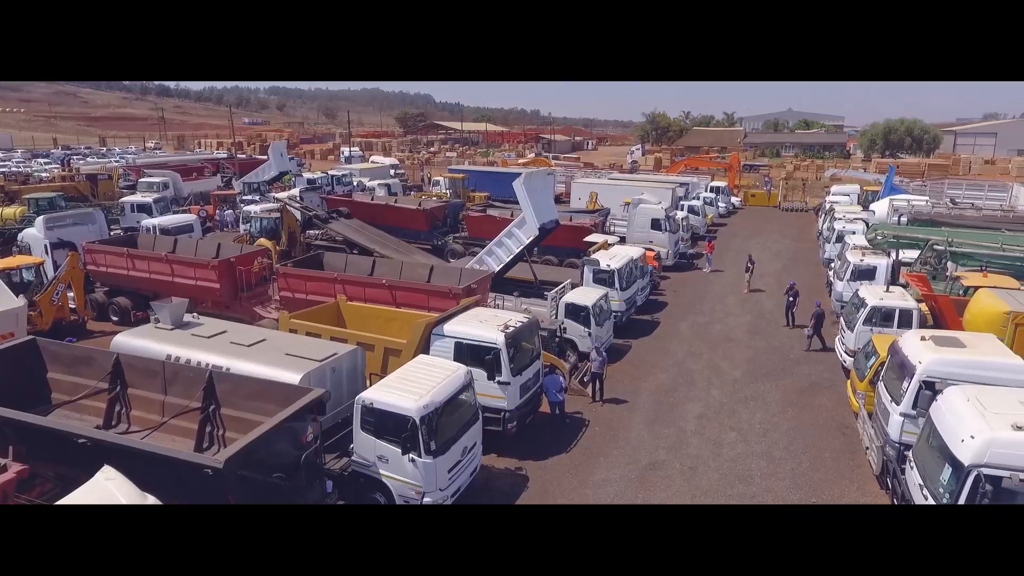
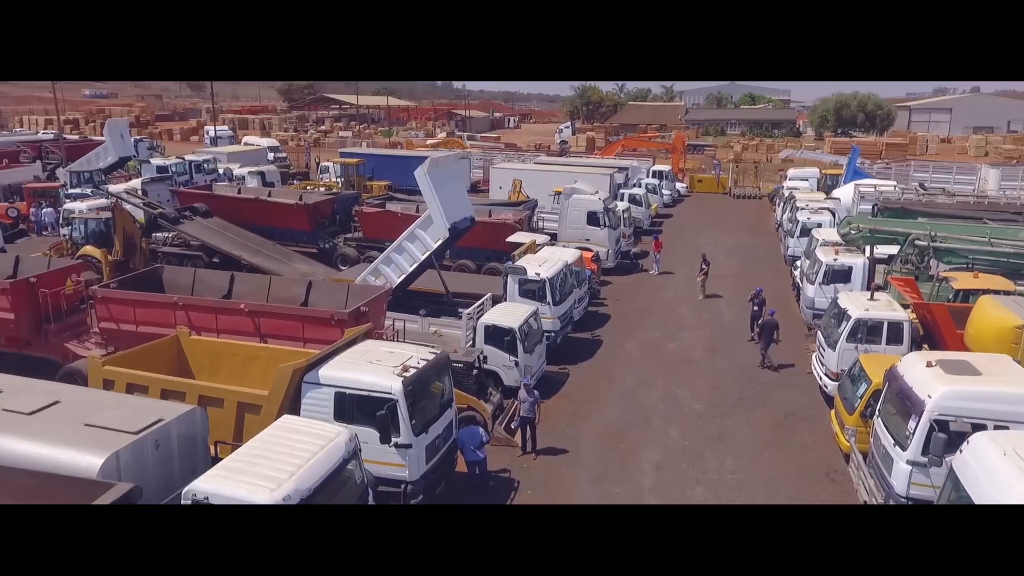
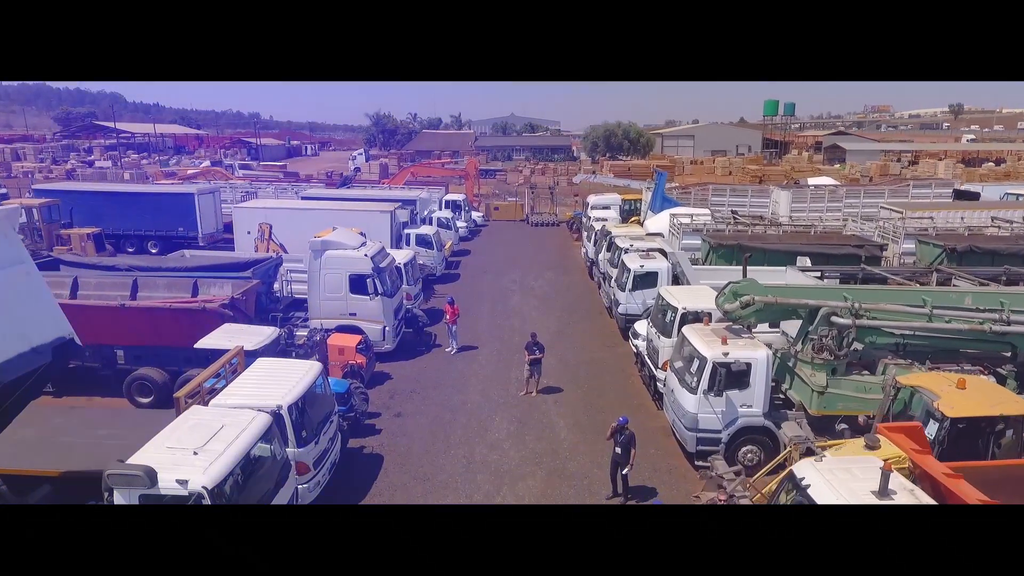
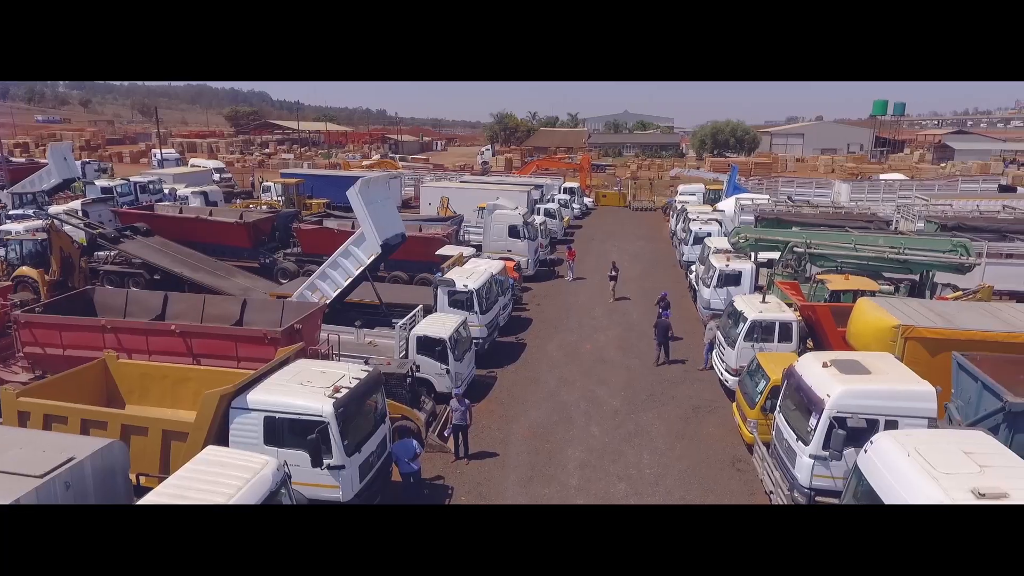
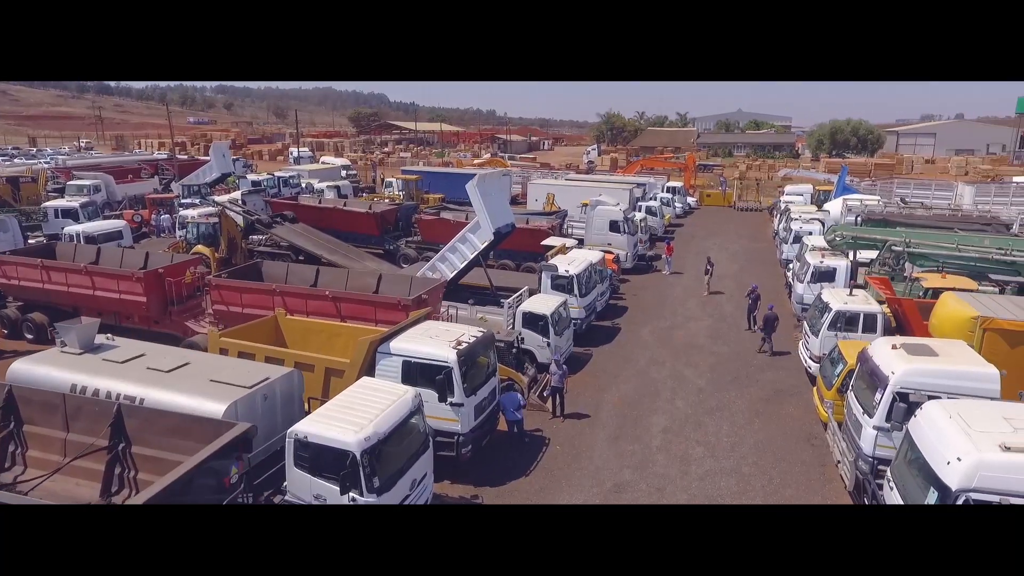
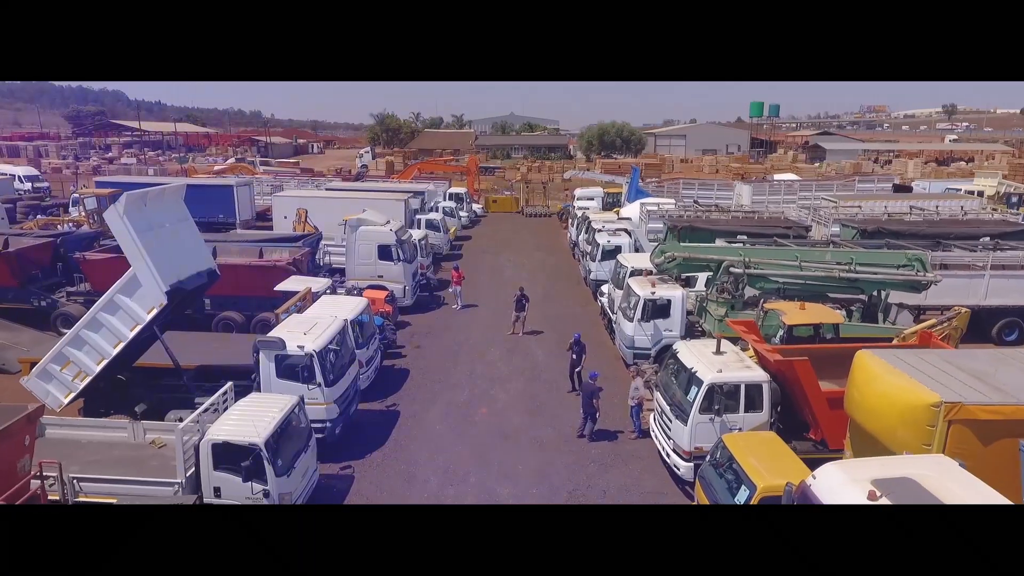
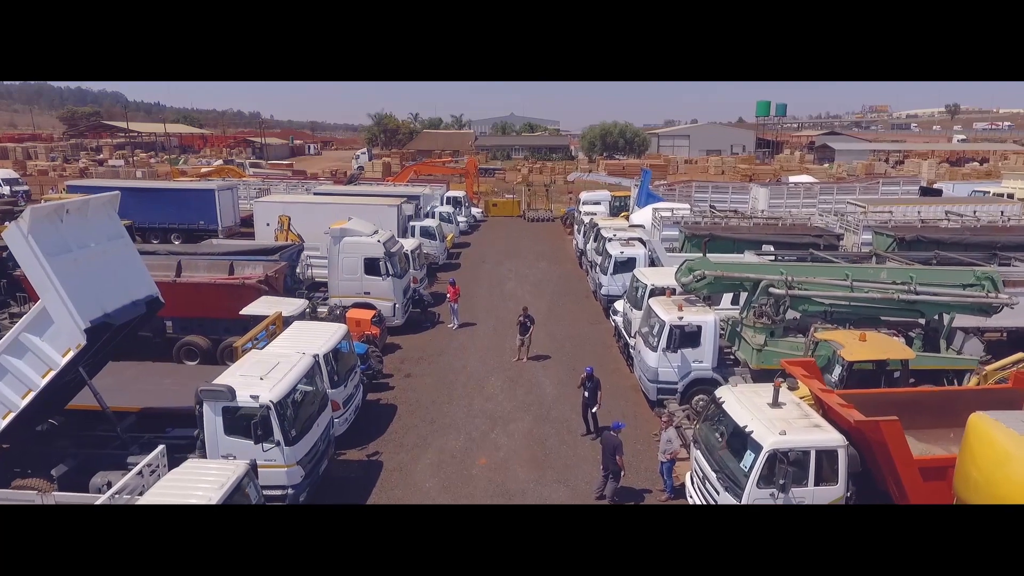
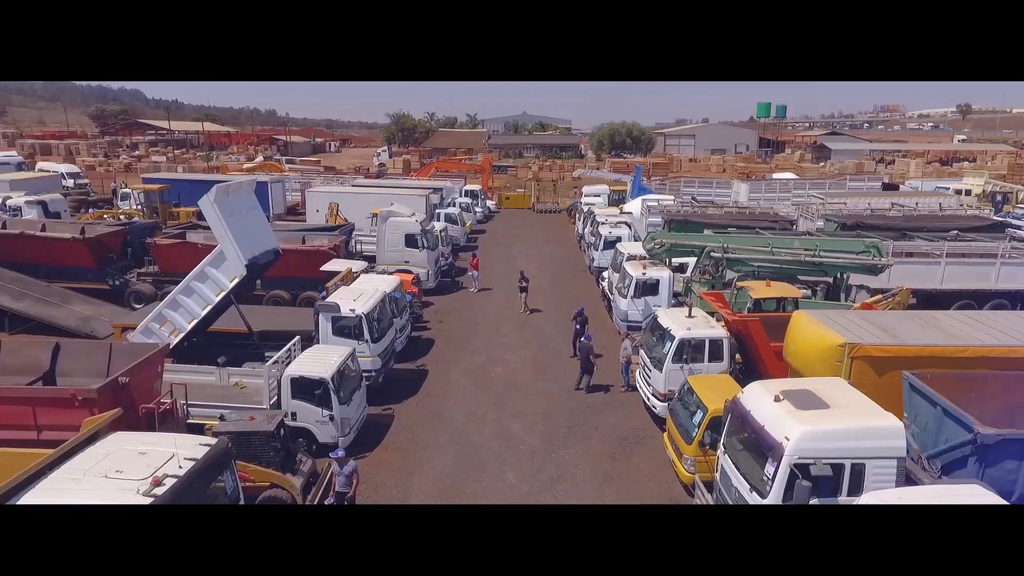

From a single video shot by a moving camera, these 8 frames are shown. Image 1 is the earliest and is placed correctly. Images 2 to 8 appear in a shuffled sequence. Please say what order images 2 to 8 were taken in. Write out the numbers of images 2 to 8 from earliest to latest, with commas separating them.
5, 2, 4, 8, 6, 7, 3
